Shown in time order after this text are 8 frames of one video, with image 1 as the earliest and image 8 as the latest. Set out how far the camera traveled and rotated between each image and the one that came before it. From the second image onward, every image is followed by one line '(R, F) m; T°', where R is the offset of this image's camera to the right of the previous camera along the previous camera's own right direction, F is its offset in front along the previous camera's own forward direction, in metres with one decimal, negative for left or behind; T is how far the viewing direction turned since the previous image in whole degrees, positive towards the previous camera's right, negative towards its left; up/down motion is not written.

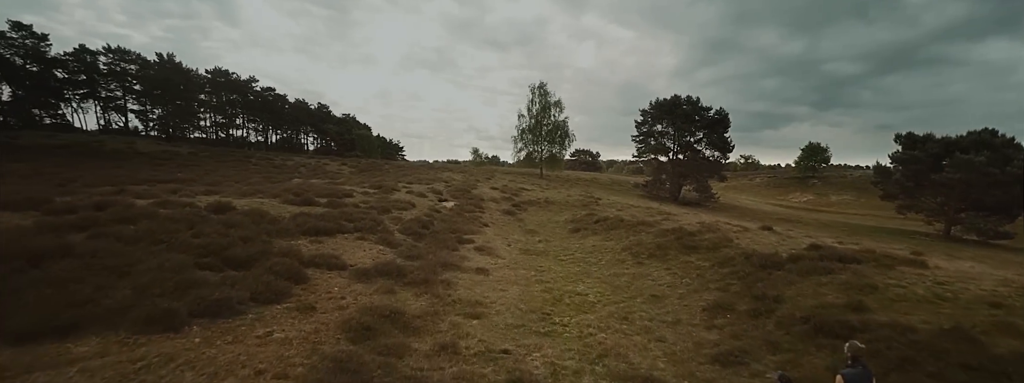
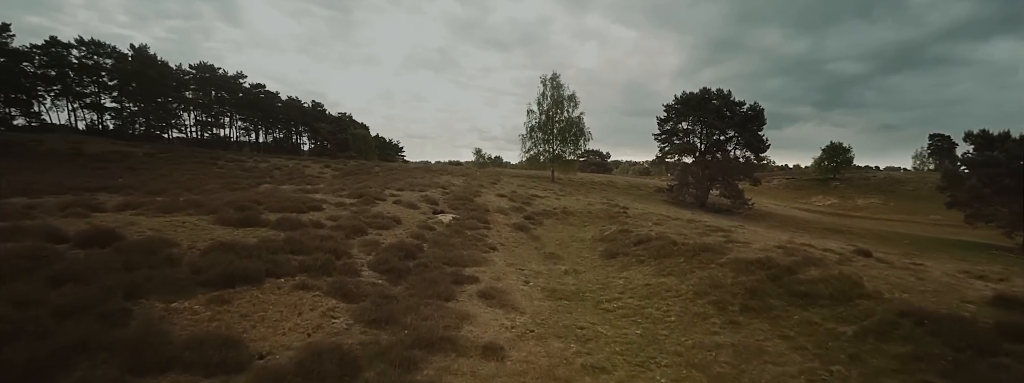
(-0.6, +5.5) m; 0°
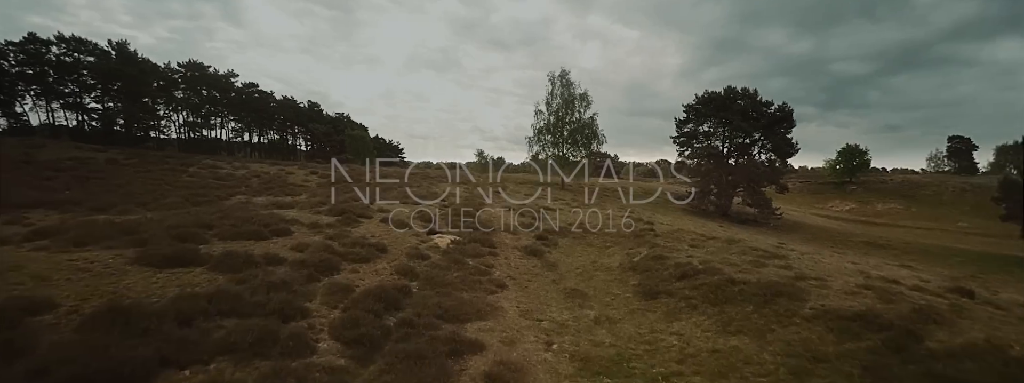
(-0.4, +3.5) m; 0°
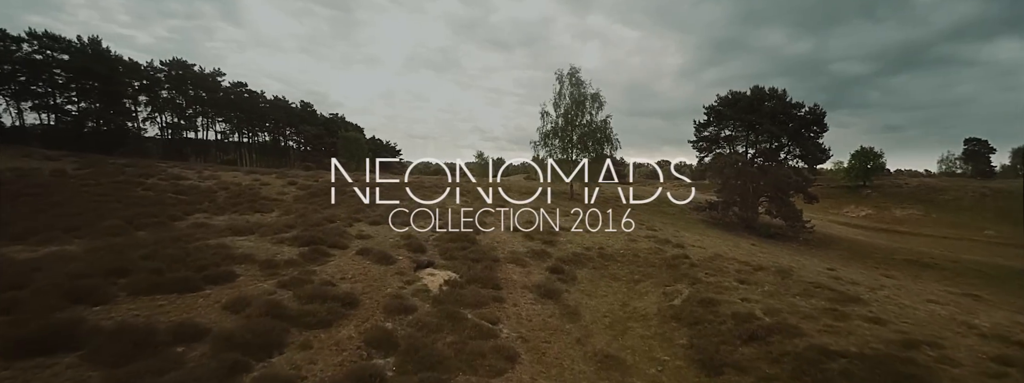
(-0.4, +3.5) m; 0°
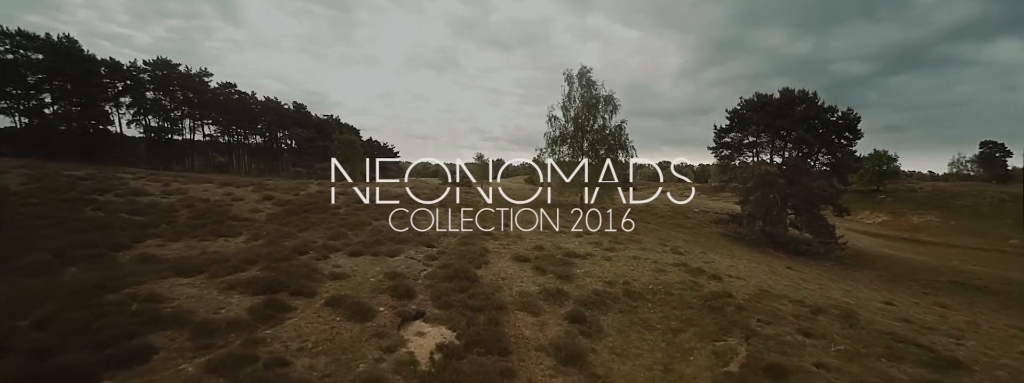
(-0.4, +3.1) m; 0°
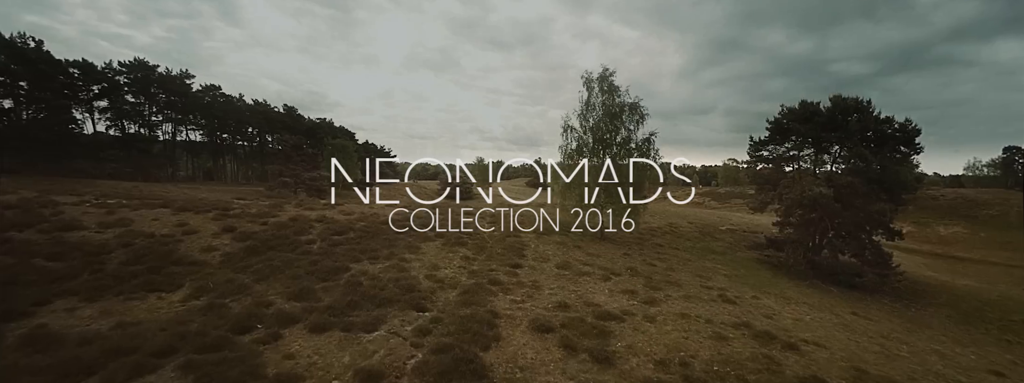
(-0.6, +4.0) m; 0°
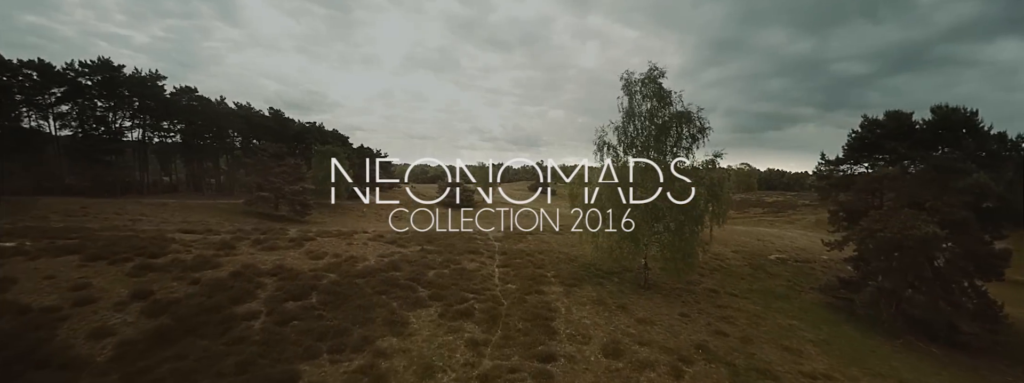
(-1.0, +5.5) m; 0°
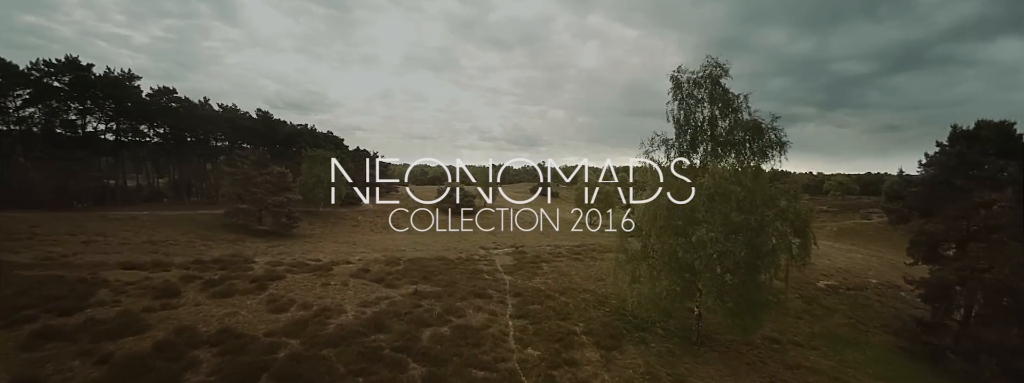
(-0.7, +4.0) m; 0°
